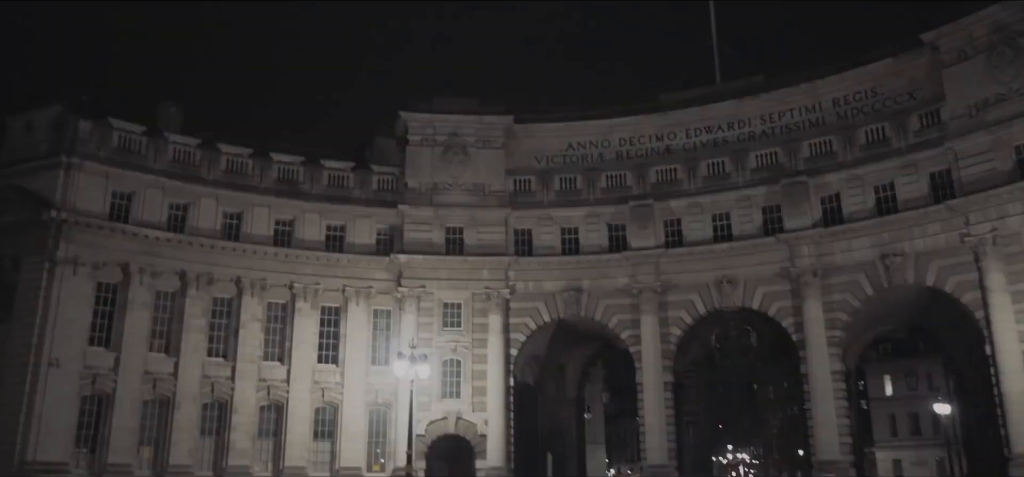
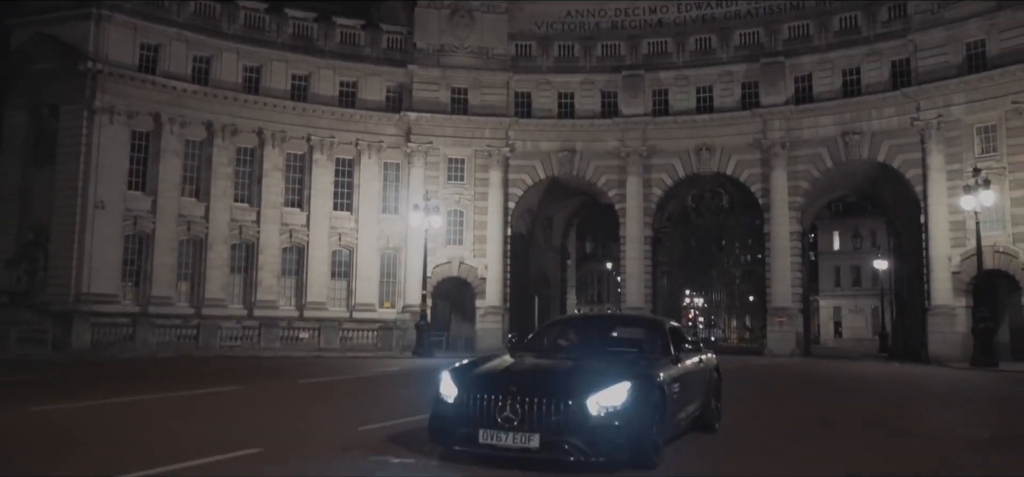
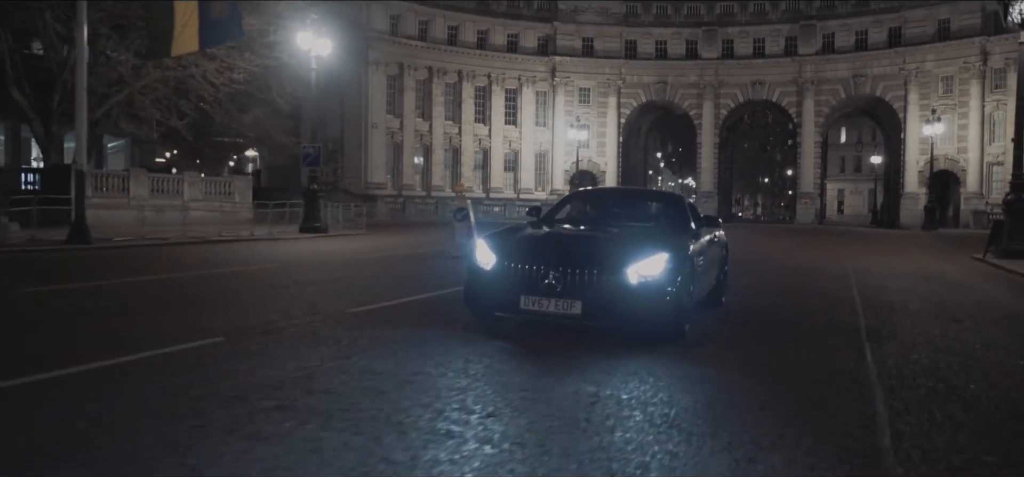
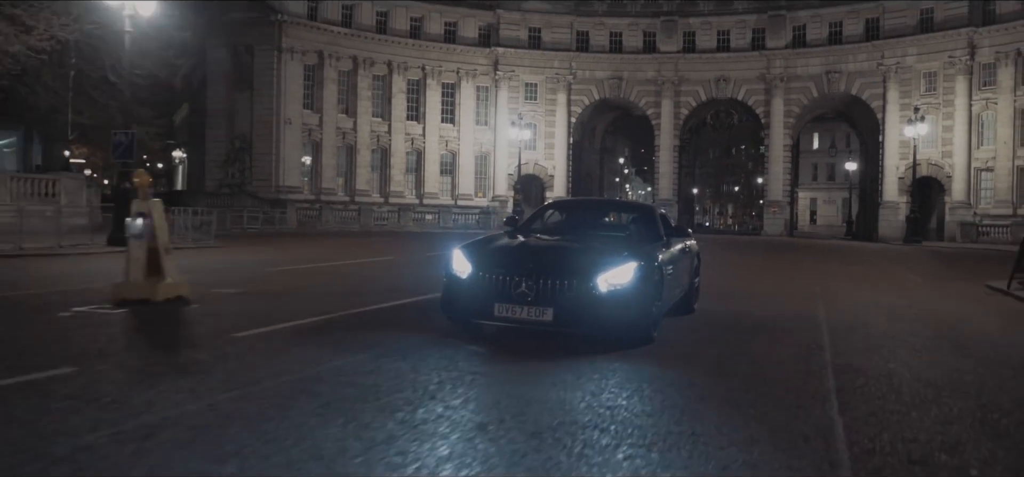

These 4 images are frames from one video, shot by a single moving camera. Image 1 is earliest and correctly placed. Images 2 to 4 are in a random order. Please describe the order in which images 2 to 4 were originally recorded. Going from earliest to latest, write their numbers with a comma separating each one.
2, 4, 3
